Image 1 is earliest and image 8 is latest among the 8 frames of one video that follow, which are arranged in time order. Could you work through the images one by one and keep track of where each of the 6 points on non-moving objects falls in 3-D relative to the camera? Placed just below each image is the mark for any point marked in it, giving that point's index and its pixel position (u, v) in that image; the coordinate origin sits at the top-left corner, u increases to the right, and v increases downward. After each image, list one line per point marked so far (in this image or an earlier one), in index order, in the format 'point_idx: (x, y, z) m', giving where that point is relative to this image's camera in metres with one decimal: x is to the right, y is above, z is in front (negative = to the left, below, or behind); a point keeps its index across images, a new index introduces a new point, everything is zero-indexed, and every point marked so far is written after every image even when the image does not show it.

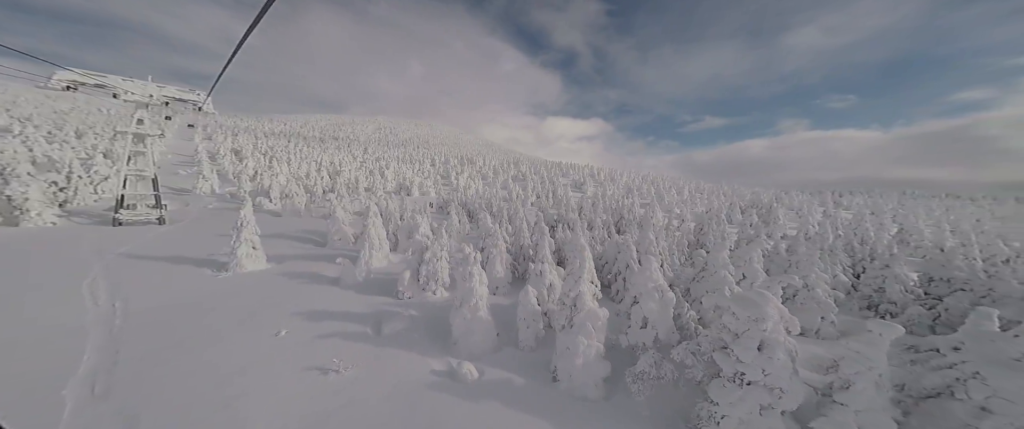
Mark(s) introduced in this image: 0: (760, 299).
0: (+6.7, -2.2, +8.2) m
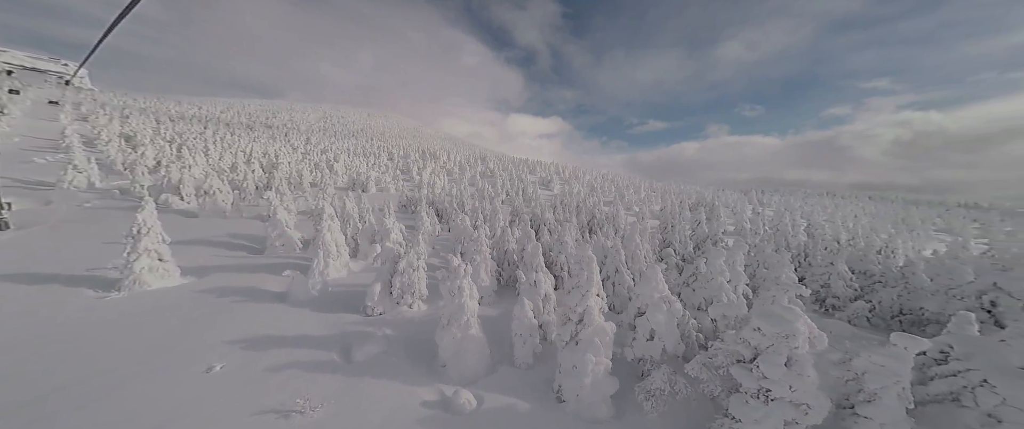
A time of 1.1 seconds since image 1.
0: (+7.2, -2.5, +7.9) m
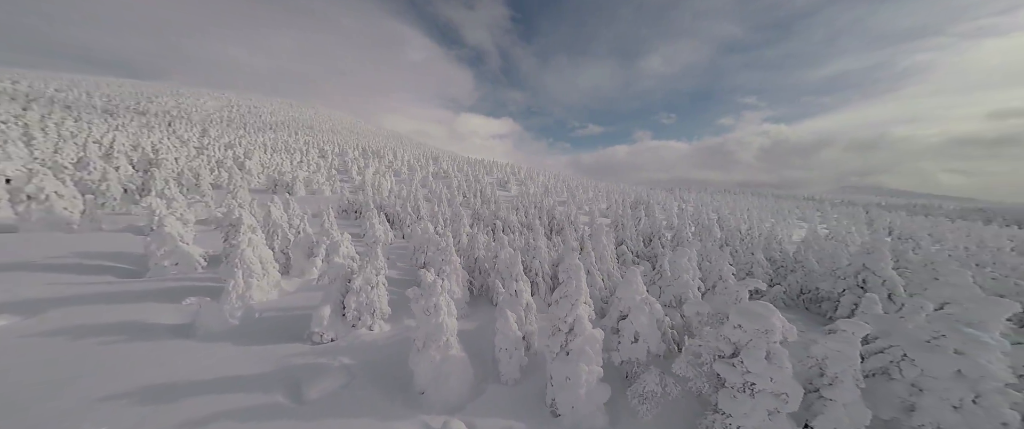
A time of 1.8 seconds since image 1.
0: (+7.2, -2.7, +8.6) m
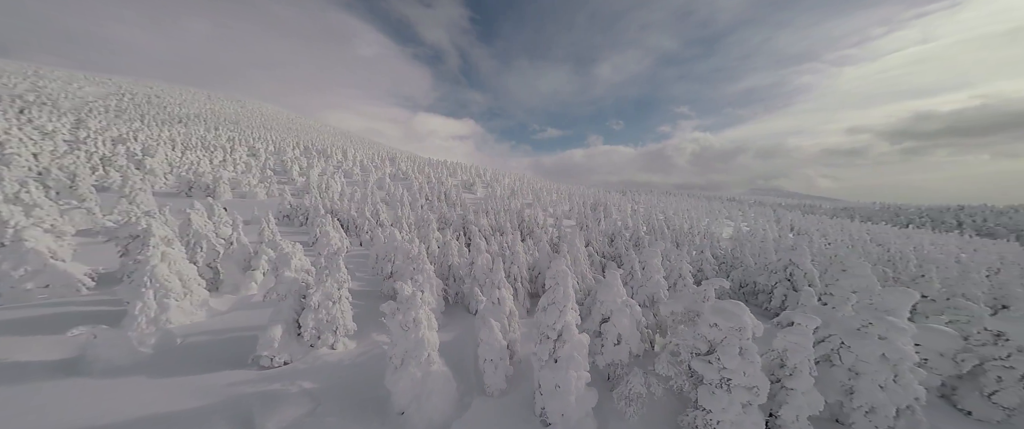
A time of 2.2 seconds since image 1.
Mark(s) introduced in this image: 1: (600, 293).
0: (+7.0, -3.0, +9.4) m
1: (+3.8, -3.4, +12.9) m
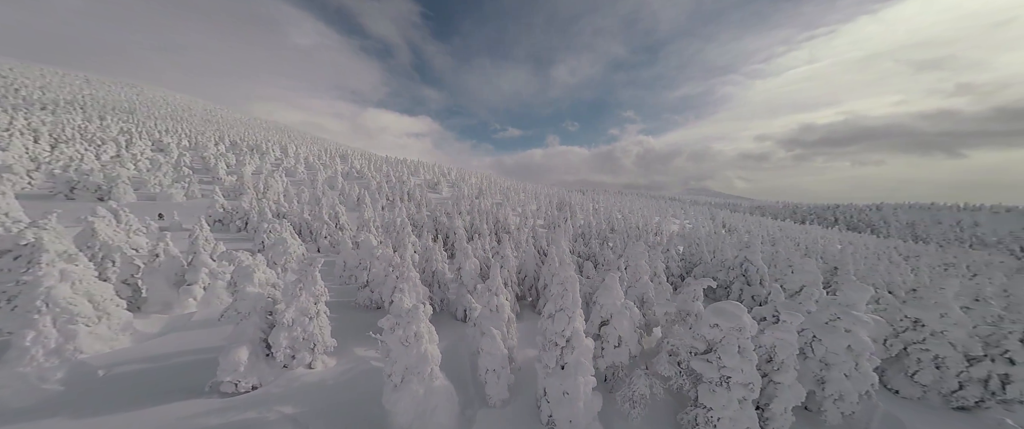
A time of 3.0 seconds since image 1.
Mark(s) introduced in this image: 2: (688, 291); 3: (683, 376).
0: (+7.5, -3.2, +10.0) m
1: (+3.8, -3.6, +13.0) m
2: (+7.9, -3.5, +13.5) m
3: (+6.5, -6.2, +11.3) m
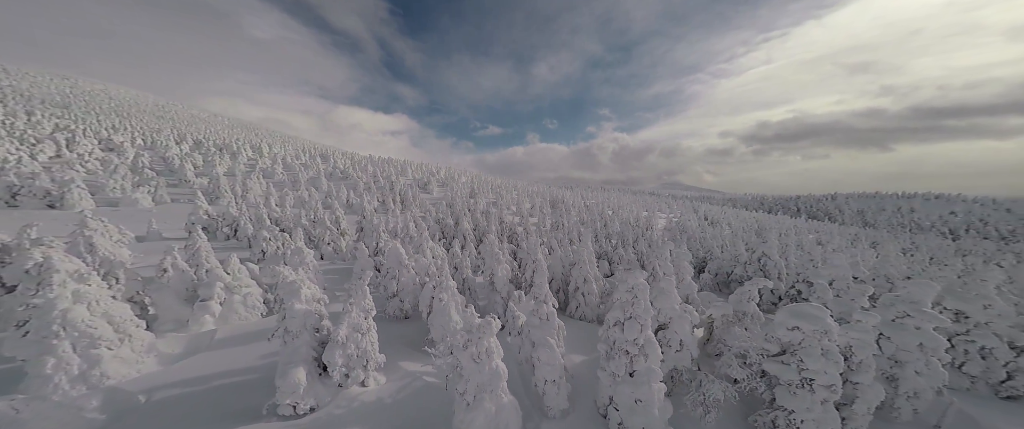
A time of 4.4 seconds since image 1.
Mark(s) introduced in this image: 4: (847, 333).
0: (+9.9, -3.2, +9.8) m
1: (+6.2, -3.7, +12.7) m
2: (+10.3, -3.5, +13.2) m
3: (+9.0, -6.2, +11.1) m
4: (+11.8, -4.2, +10.5) m
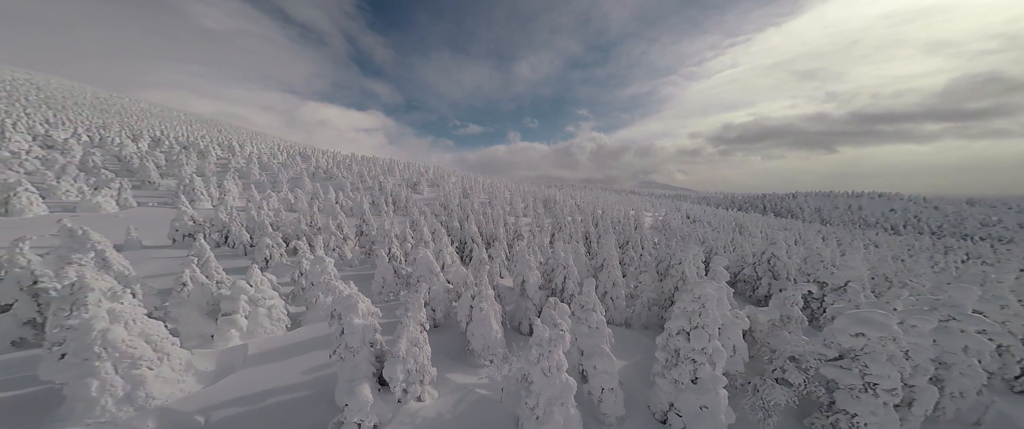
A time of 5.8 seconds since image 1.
0: (+12.4, -3.5, +10.1) m
1: (+8.6, -4.0, +12.9) m
2: (+12.6, -3.8, +13.6) m
3: (+11.4, -6.5, +11.4) m
4: (+14.2, -4.5, +10.9) m
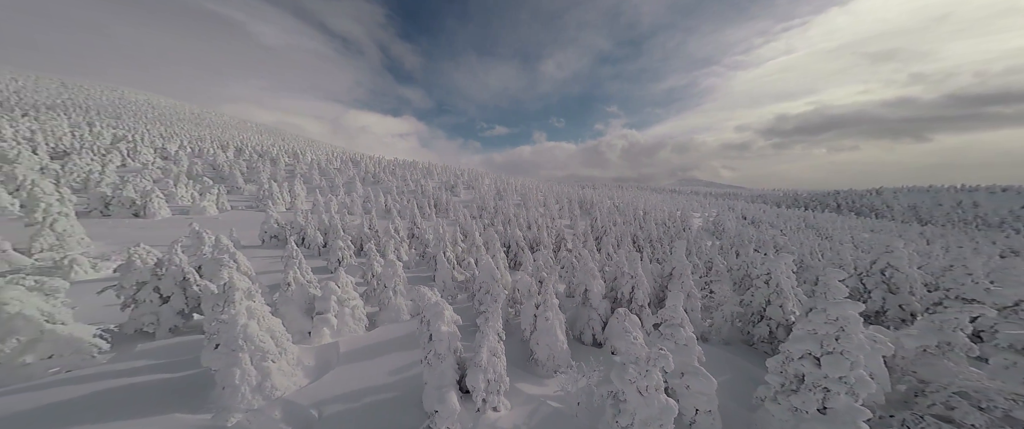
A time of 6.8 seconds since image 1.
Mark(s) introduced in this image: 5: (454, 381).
0: (+15.4, -3.8, +8.0) m
1: (+12.0, -4.4, +11.3) m
2: (+16.0, -4.1, +11.4) m
3: (+14.6, -6.8, +9.4) m
4: (+17.3, -4.9, +8.5) m
5: (-1.9, -6.1, +10.9) m
